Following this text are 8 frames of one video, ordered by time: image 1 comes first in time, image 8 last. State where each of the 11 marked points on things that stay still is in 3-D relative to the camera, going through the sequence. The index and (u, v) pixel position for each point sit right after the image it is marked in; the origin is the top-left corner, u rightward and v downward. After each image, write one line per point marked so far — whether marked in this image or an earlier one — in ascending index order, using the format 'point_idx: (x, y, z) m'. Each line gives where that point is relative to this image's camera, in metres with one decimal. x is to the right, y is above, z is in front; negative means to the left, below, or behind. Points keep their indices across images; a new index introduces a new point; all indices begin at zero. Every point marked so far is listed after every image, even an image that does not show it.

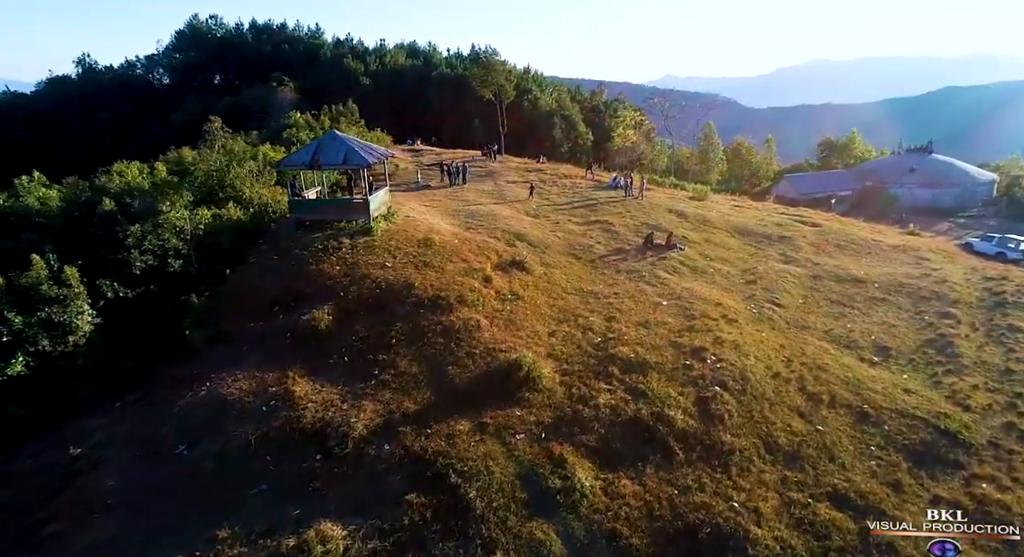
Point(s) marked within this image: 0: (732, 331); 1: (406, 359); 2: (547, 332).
0: (+6.8, -1.7, +18.6) m
1: (-2.5, -1.9, +14.3) m
2: (+1.0, -1.5, +16.8) m
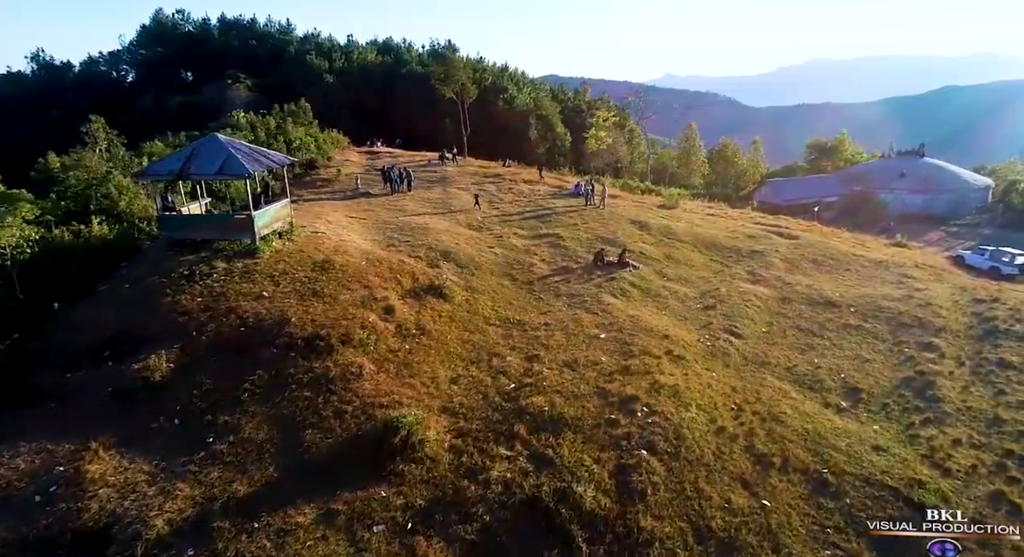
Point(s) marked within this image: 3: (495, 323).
0: (+4.3, -2.5, +16.0) m
1: (-4.9, -2.7, +11.5) m
2: (-1.5, -2.3, +14.1) m
3: (-0.5, -1.3, +17.3) m
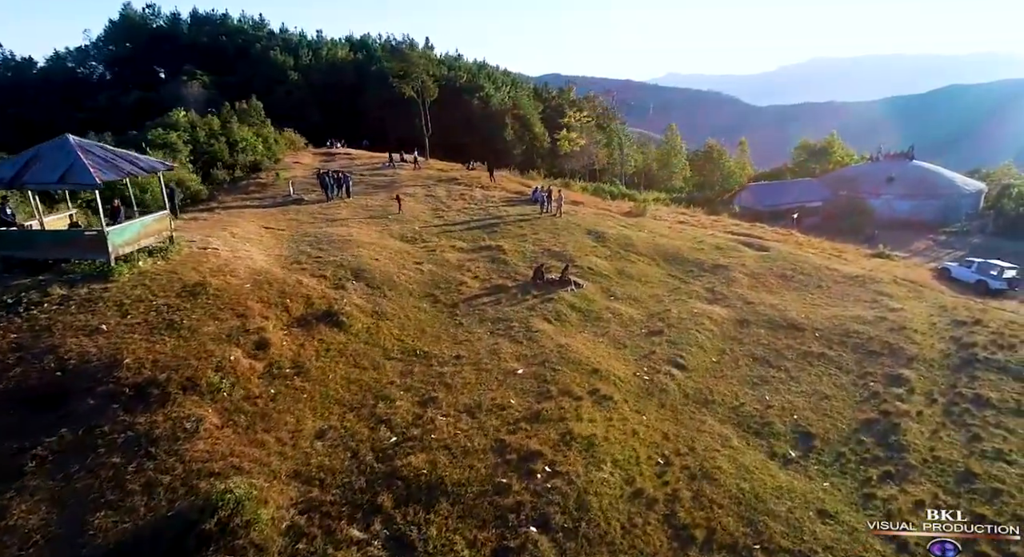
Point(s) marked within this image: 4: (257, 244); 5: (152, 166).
0: (+1.9, -3.2, +13.7) m
1: (-7.3, -3.4, +9.2) m
2: (-3.9, -3.0, +11.8) m
3: (-2.9, -1.9, +15.0) m
4: (-8.6, +1.2, +20.1) m
5: (-9.3, +2.9, +15.4) m
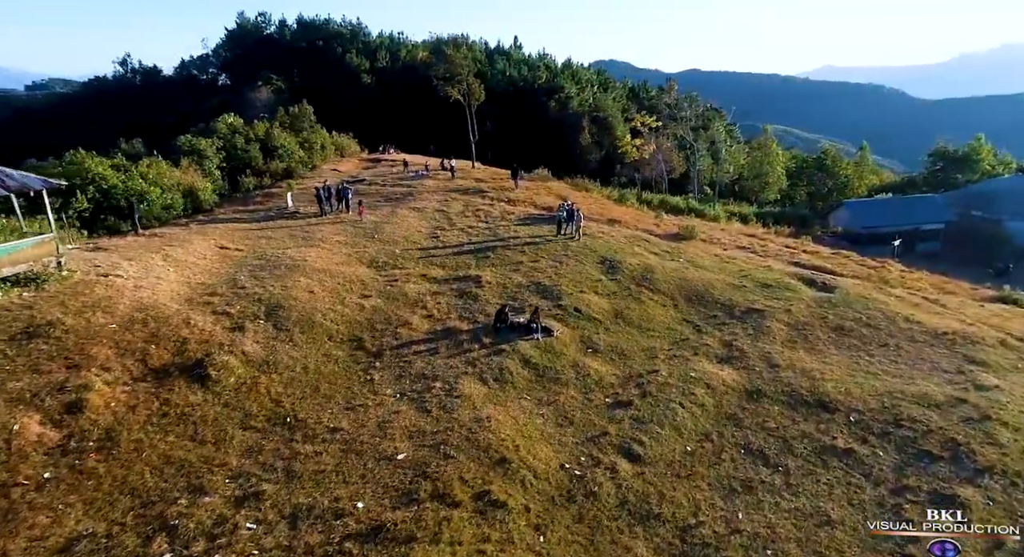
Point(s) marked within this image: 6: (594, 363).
0: (-0.9, -4.5, +10.3) m
1: (-10.7, -4.2, +7.4) m
2: (-6.9, -4.0, +9.4) m
3: (-5.3, -3.0, +12.4) m
4: (-10.0, +0.3, +18.4) m
5: (-11.3, +2.1, +13.9) m
6: (+2.4, -2.5, +17.3) m
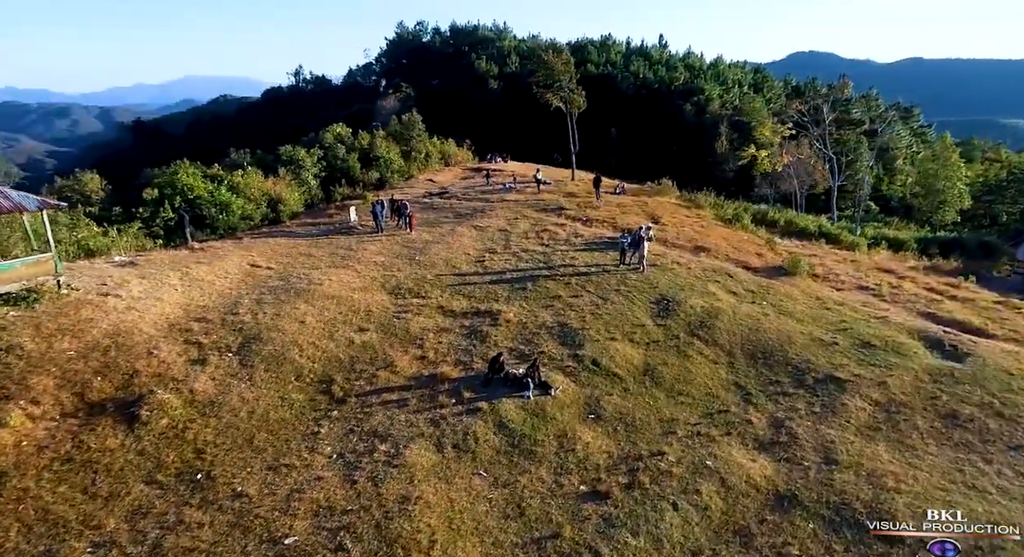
0: (-3.1, -5.6, +8.5) m
1: (-13.3, -4.7, +8.1) m
2: (-9.1, -4.7, +9.1) m
3: (-6.8, -3.9, +11.6) m
4: (-9.7, -0.3, +18.5) m
5: (-12.0, +1.6, +14.5) m
6: (+1.9, -3.8, +14.5) m
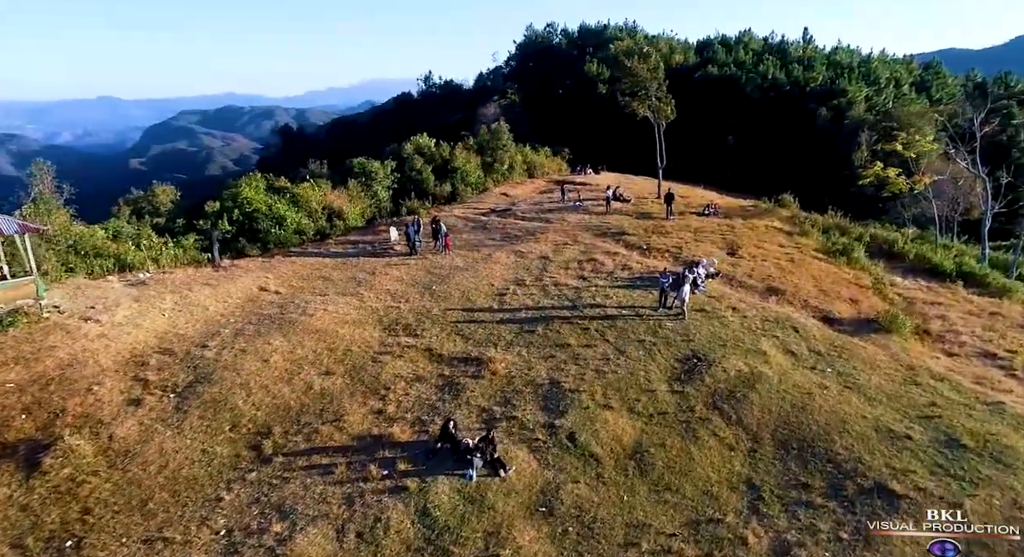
0: (-6.0, -6.7, +7.3) m
1: (-16.0, -5.2, +9.0) m
2: (-11.7, -5.5, +9.0) m
3: (-8.8, -4.8, +11.1) m
4: (-10.0, -1.1, +18.4) m
5: (-13.0, +0.9, +14.9) m
6: (+0.3, -5.2, +12.1) m
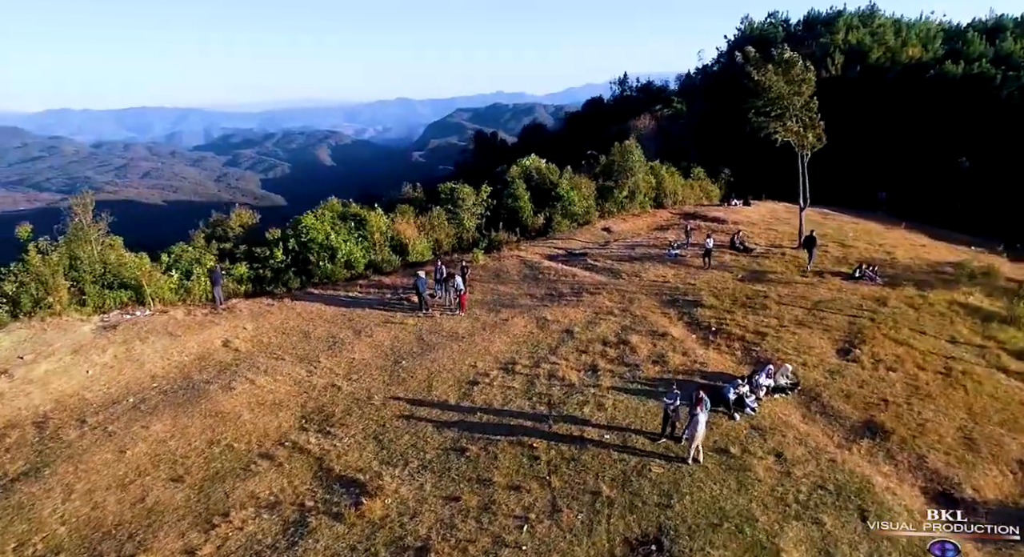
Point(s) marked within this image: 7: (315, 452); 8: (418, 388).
0: (-12.1, -8.6, +5.7) m
1: (-20.8, -6.2, +10.7) m
2: (-16.8, -6.9, +9.3) m
3: (-13.4, -6.4, +10.2) m
4: (-11.7, -2.8, +17.4) m
5: (-15.5, -0.4, +15.1) m
6: (-4.5, -7.7, +8.2) m
7: (-4.9, -4.3, +15.2) m
8: (-2.8, -3.3, +18.1) m
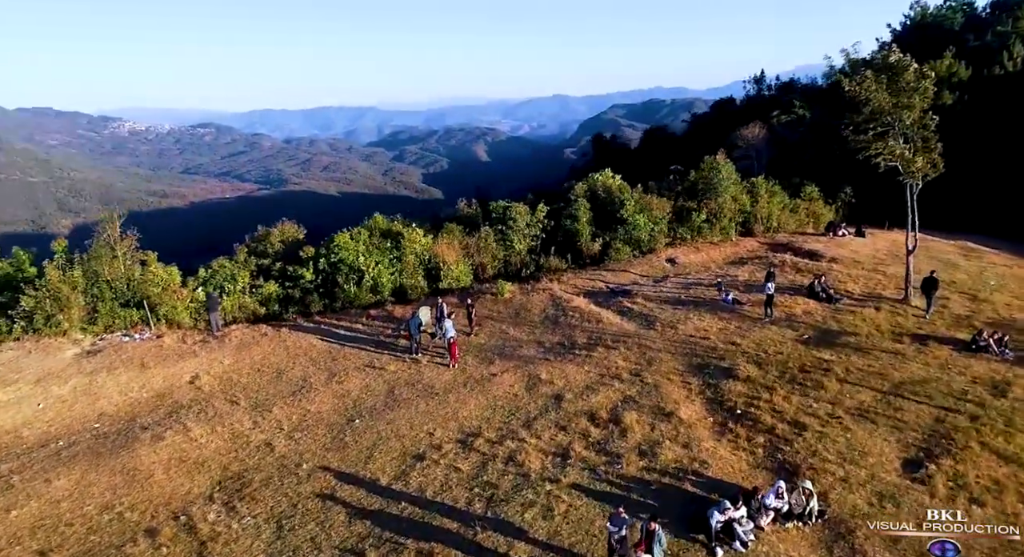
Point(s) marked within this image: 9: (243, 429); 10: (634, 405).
0: (-16.1, -9.5, +5.8) m
1: (-23.4, -6.6, +12.5) m
2: (-19.8, -7.5, +10.3) m
3: (-16.3, -7.3, +10.5) m
4: (-12.9, -3.7, +17.2) m
5: (-17.0, -1.2, +15.7) m
6: (-8.2, -9.0, +6.6) m
7: (-6.9, -5.6, +13.5) m
8: (-4.1, -4.7, +15.9) m
9: (-7.5, -4.2, +17.0) m
10: (+3.5, -3.7, +17.6) m
